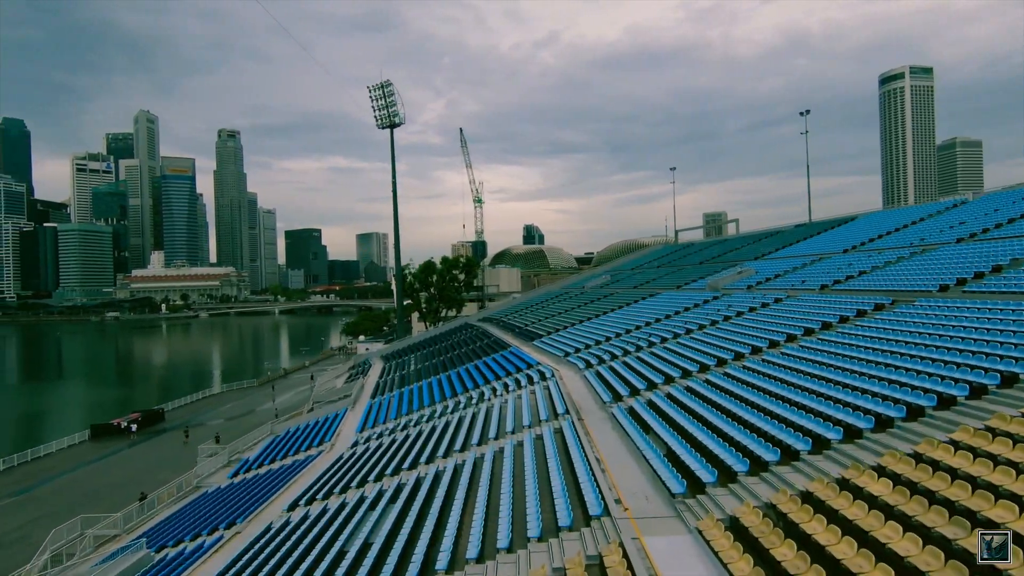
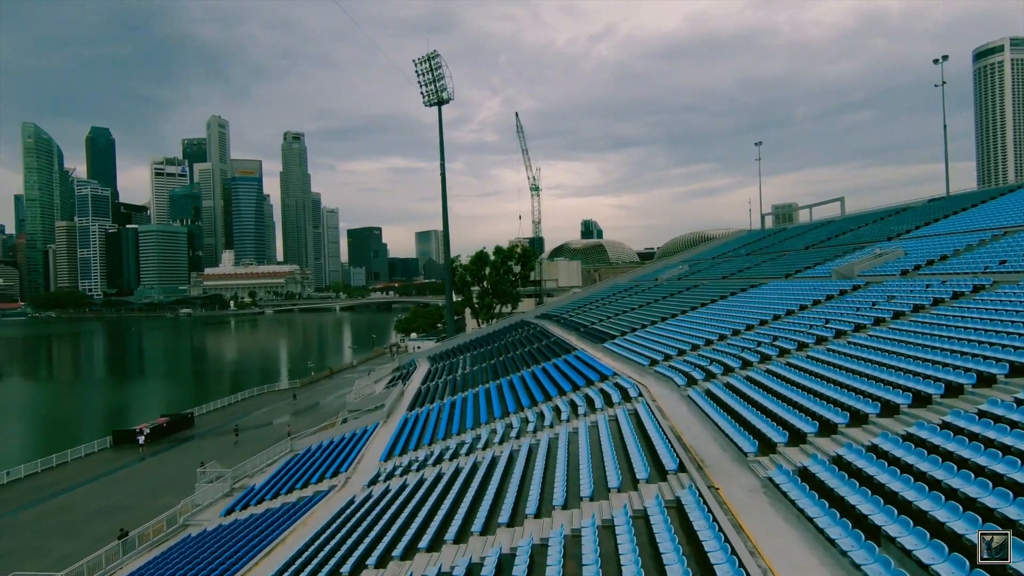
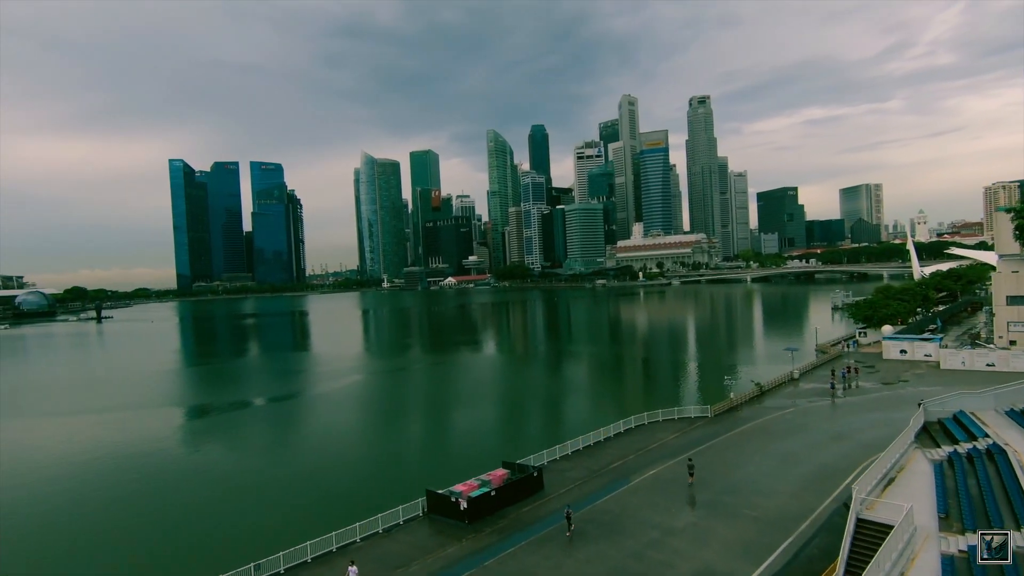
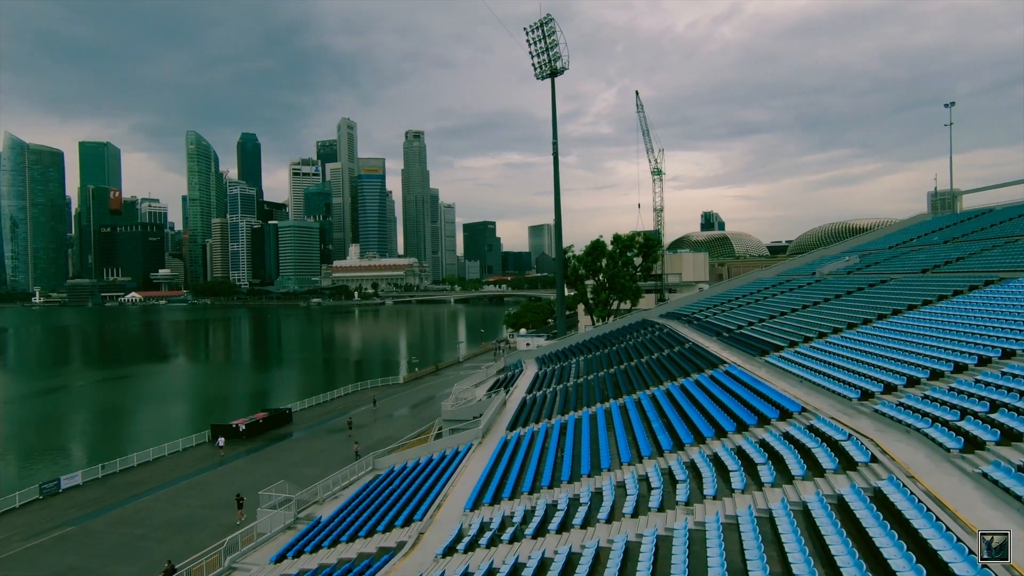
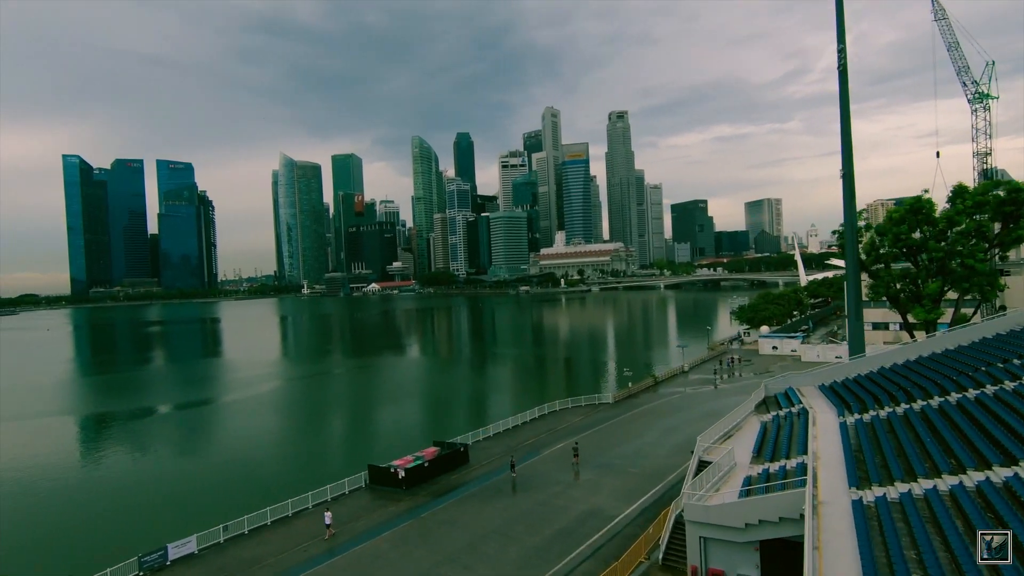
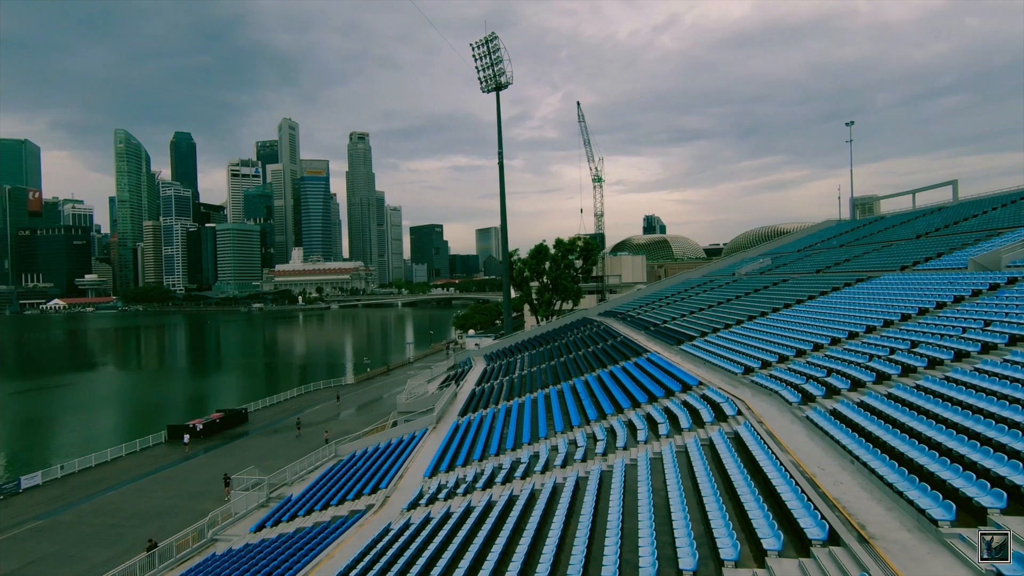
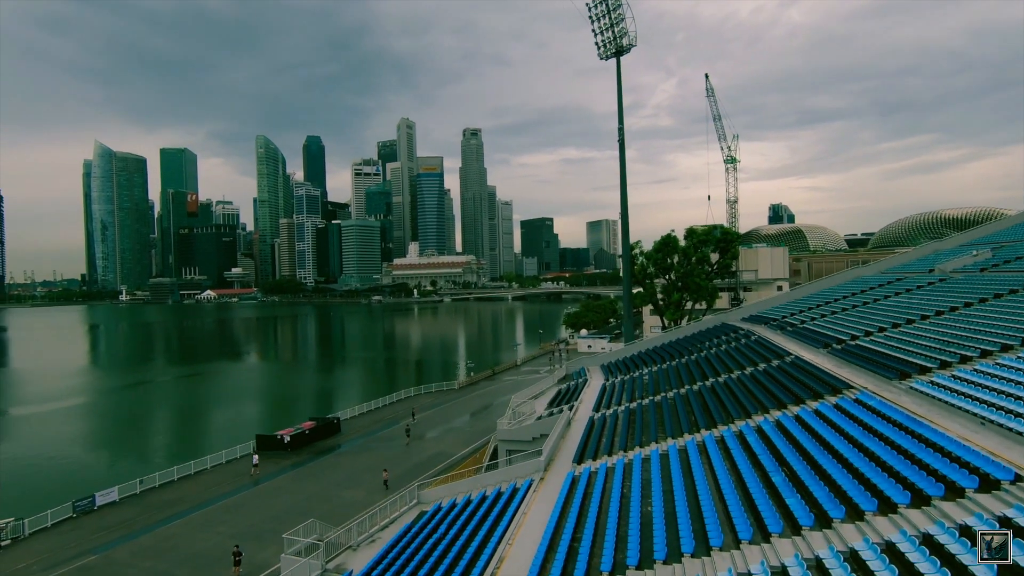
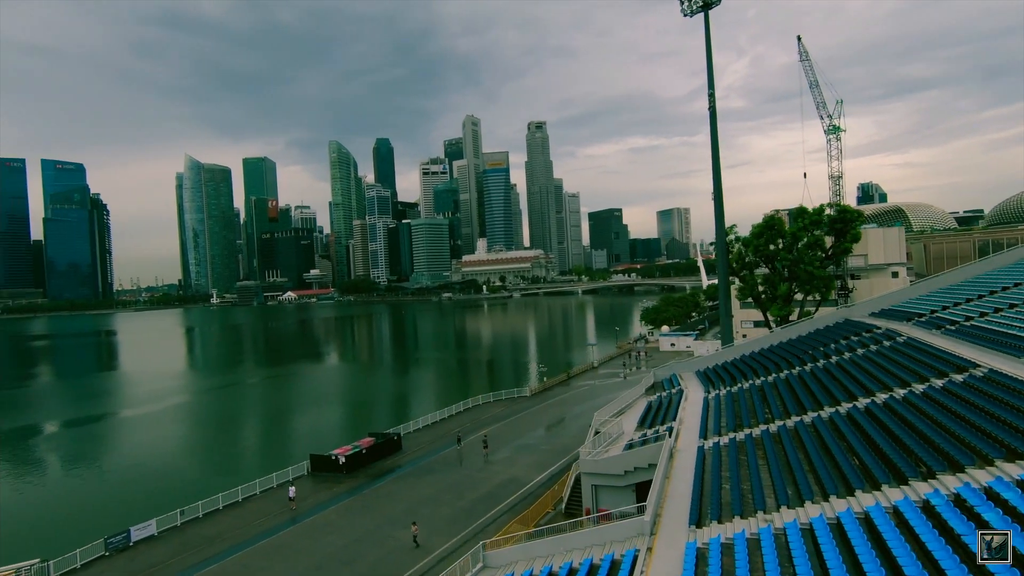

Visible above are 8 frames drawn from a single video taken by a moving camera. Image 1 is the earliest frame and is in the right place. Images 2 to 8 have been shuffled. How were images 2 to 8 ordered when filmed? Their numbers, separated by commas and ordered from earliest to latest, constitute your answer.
2, 6, 4, 7, 8, 5, 3
